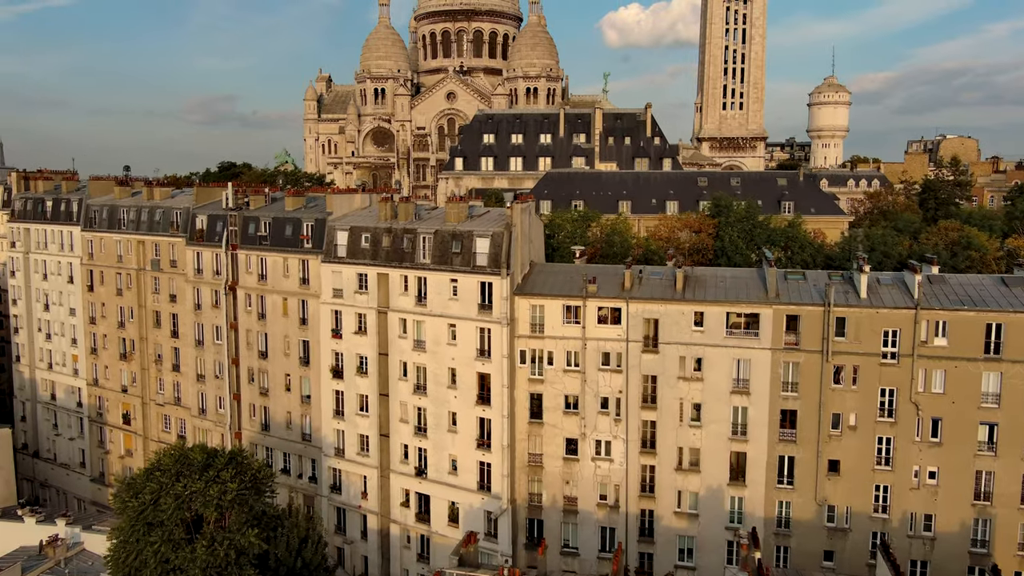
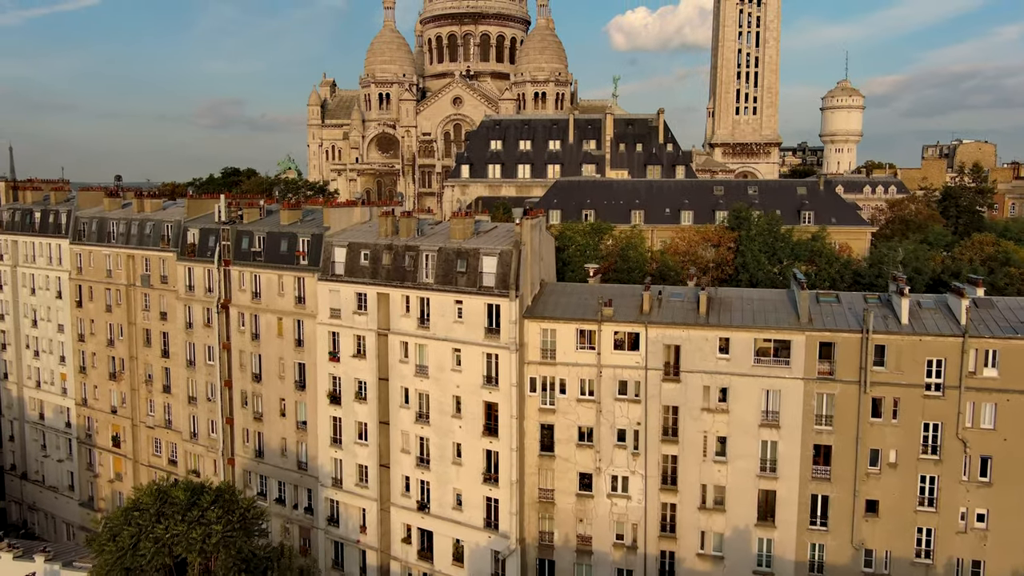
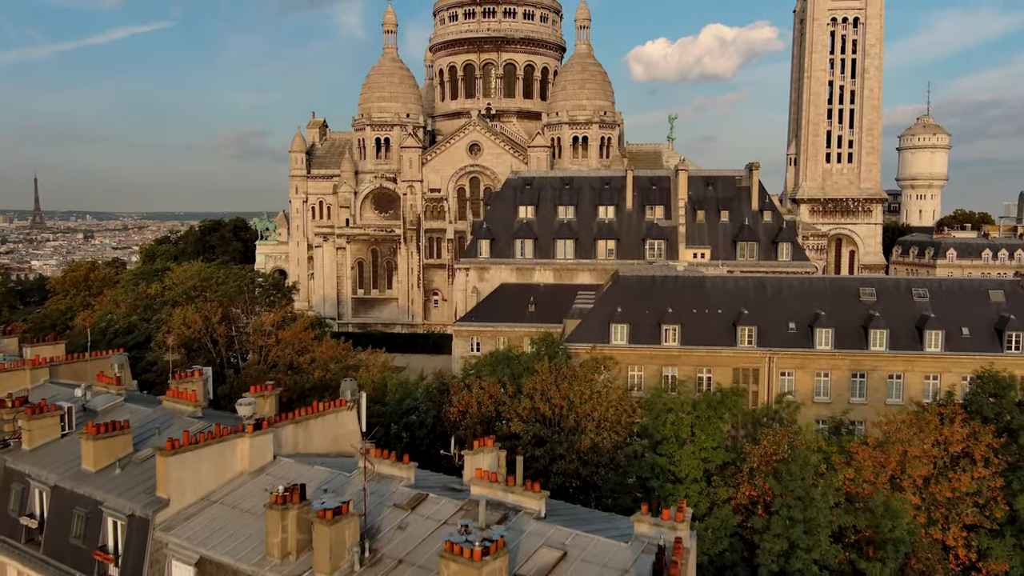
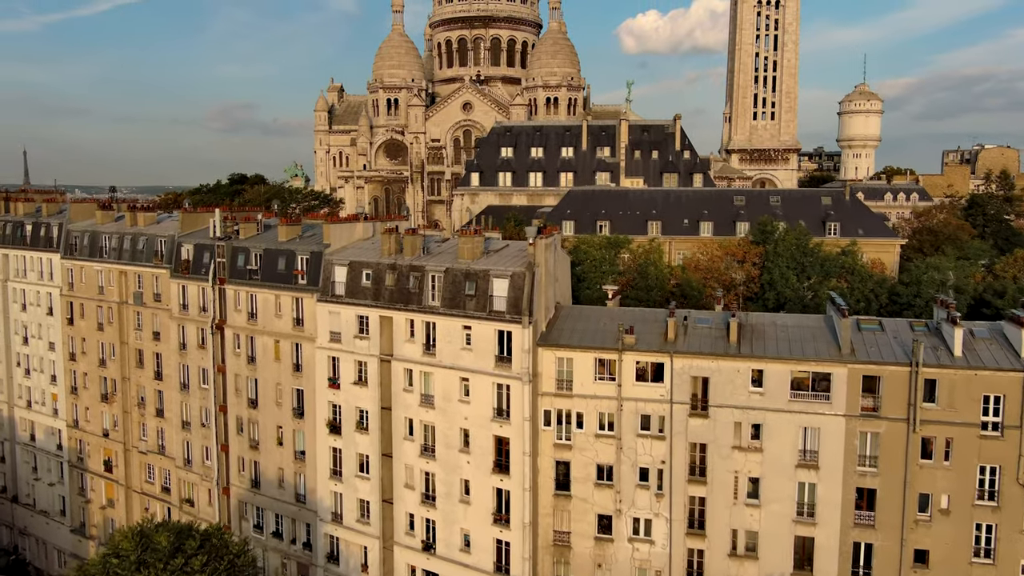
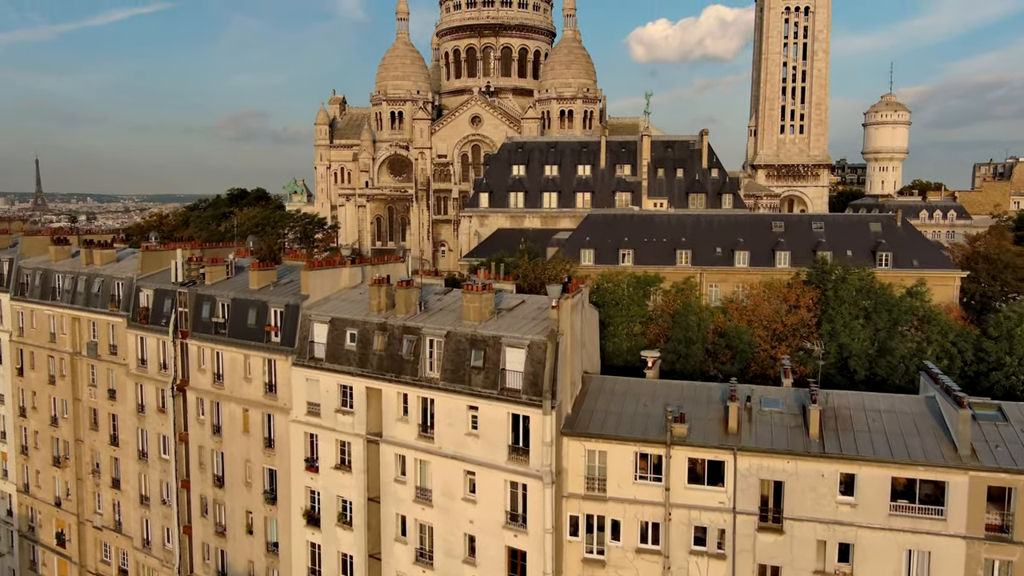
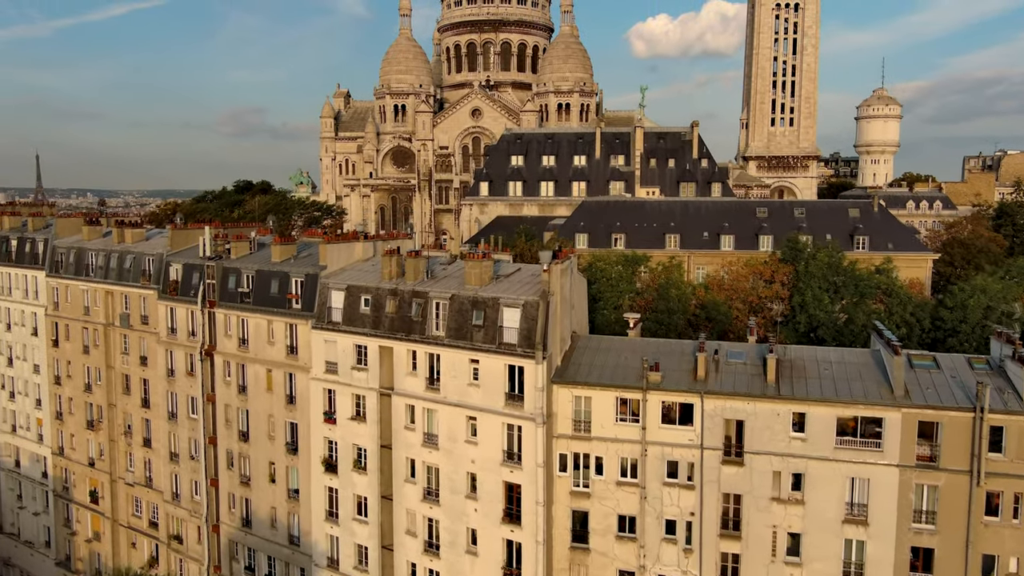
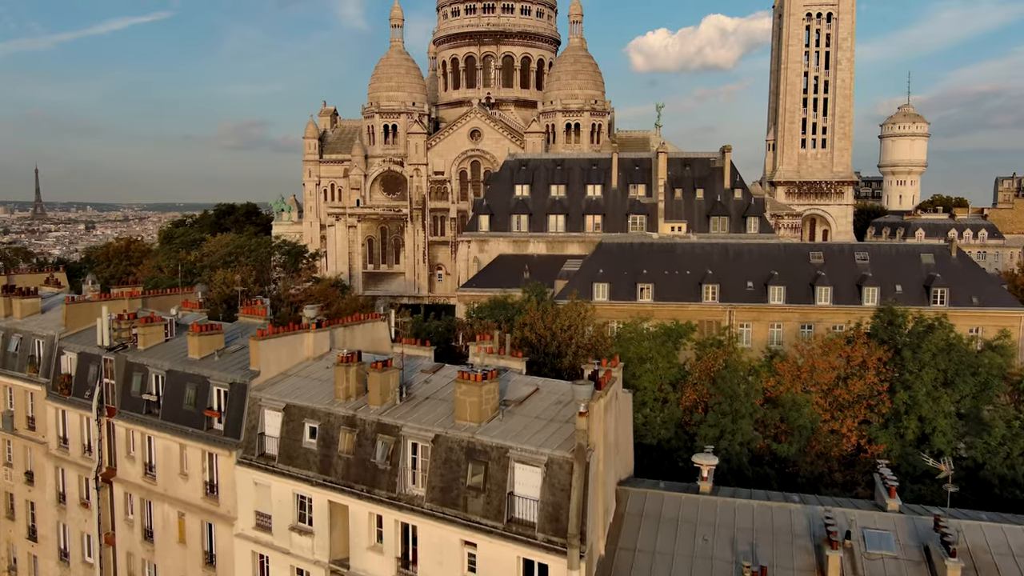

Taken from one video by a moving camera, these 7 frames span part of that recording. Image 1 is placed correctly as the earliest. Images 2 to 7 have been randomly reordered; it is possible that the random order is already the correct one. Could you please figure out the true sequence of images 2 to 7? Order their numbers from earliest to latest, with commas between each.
2, 4, 6, 5, 7, 3
